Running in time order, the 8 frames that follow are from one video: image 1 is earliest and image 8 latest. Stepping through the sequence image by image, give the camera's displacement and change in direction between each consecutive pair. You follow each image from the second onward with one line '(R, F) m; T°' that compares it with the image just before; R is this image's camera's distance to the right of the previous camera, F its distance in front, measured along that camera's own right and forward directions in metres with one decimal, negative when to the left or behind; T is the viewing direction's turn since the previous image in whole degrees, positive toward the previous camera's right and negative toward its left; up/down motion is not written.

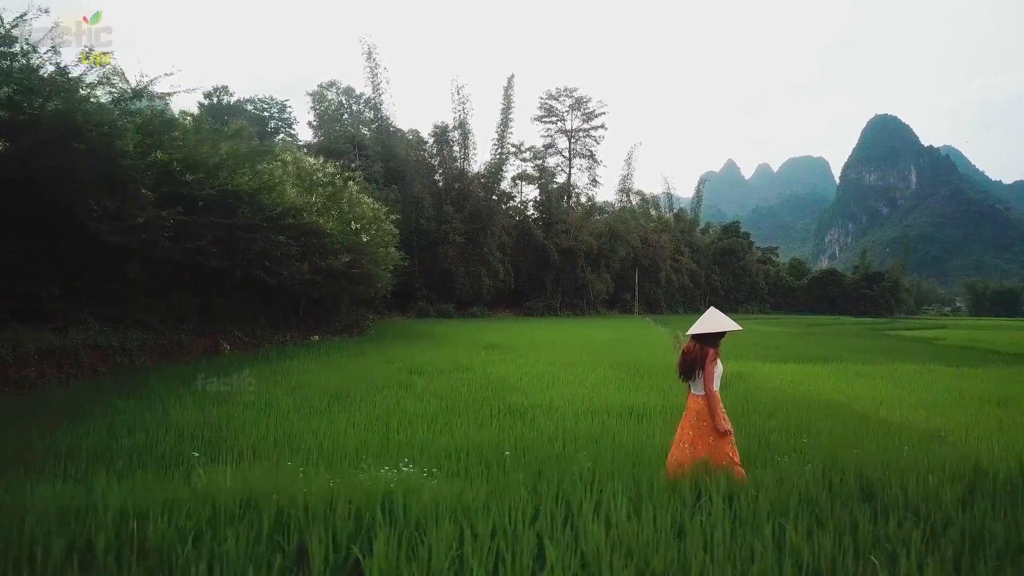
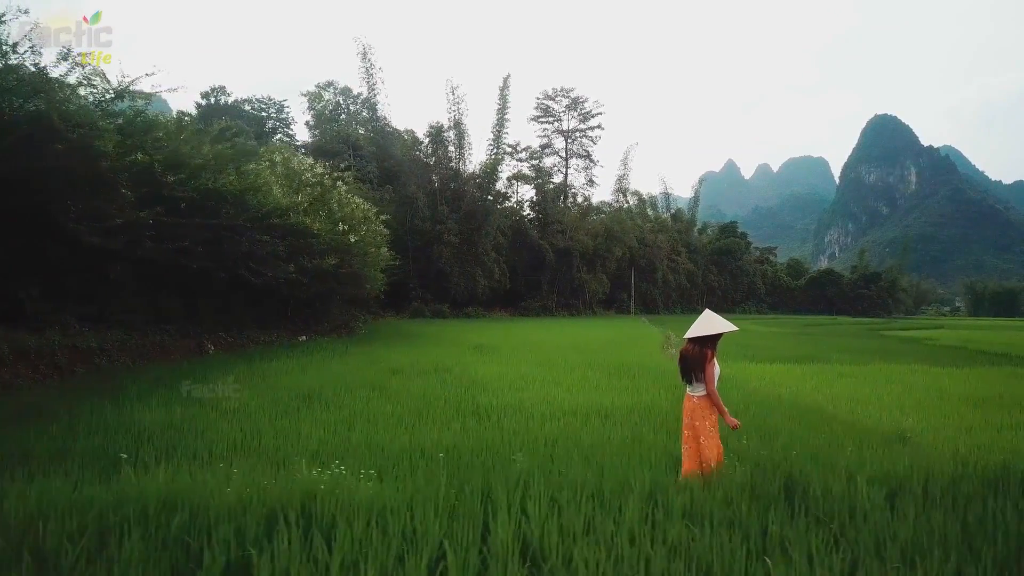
(+0.3, 0.0) m; 0°
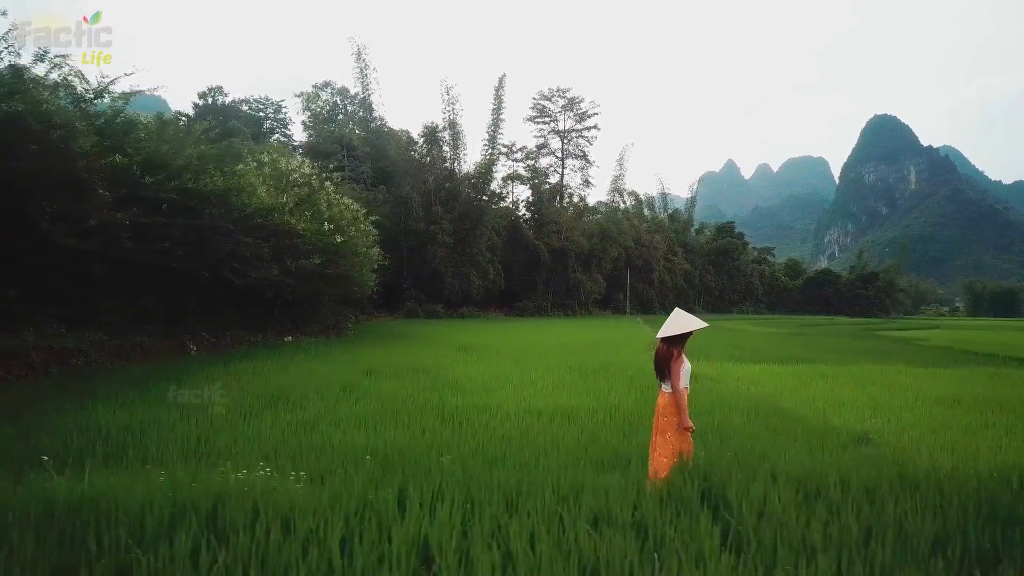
(+0.3, 0.0) m; 0°
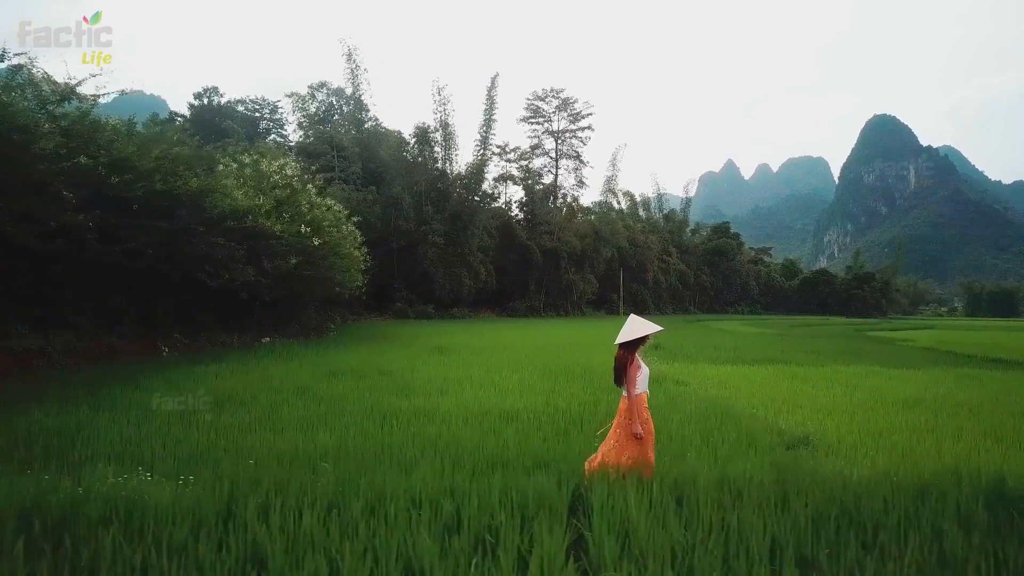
(+0.4, 0.0) m; 0°
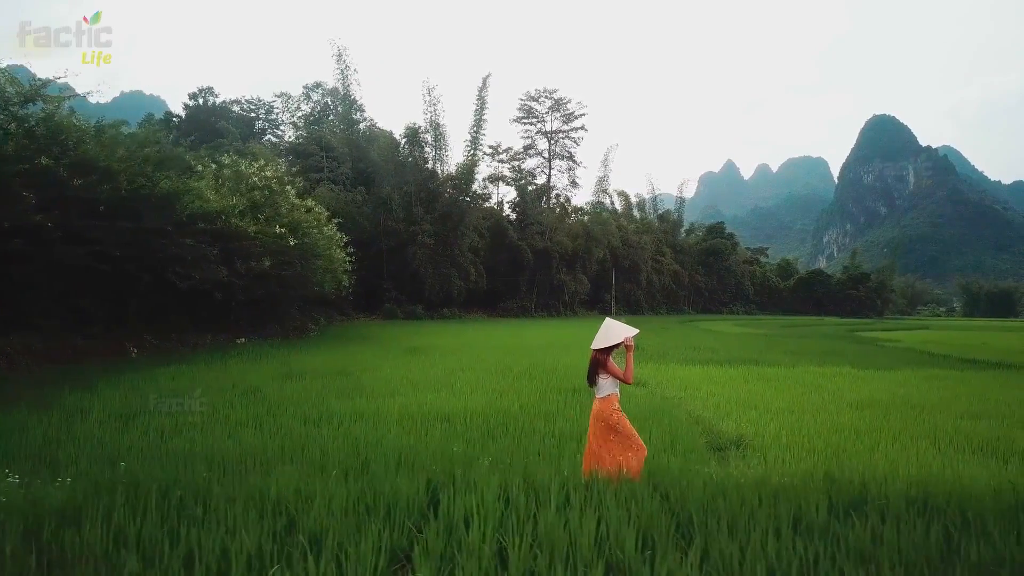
(+0.5, 0.0) m; 0°
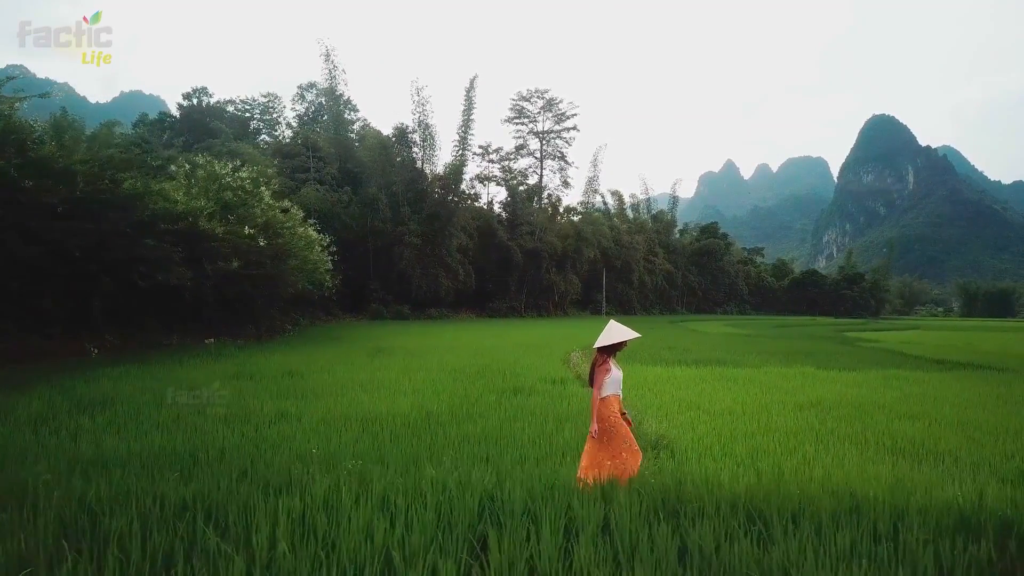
(+0.6, 0.0) m; 0°
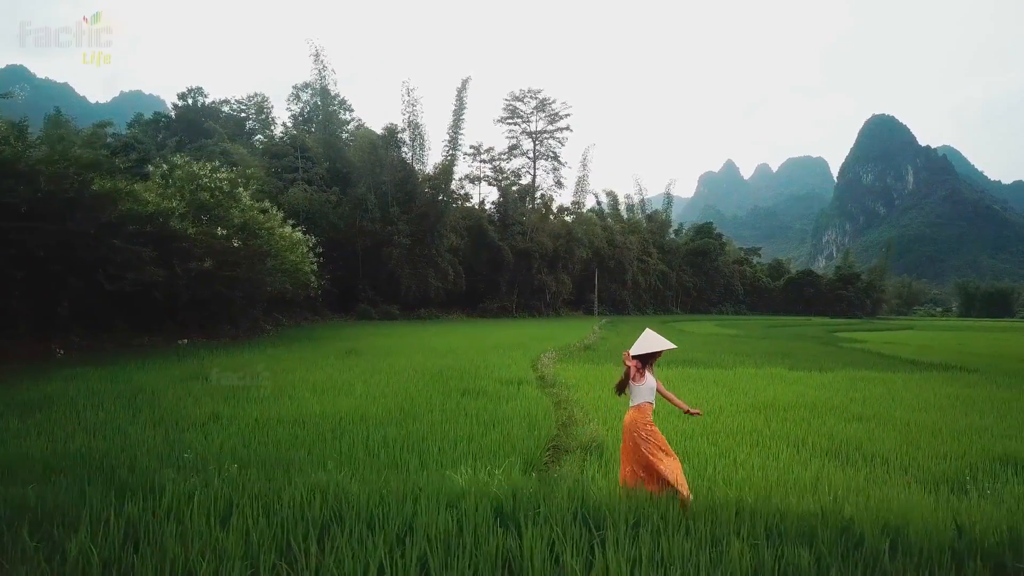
(+0.5, 0.0) m; 0°
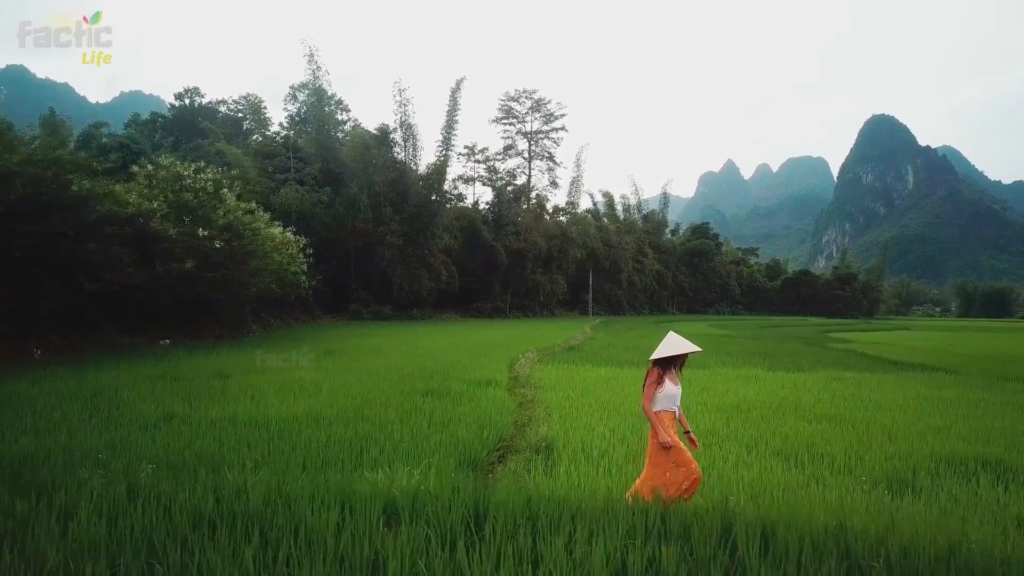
(+0.4, 0.0) m; 0°
